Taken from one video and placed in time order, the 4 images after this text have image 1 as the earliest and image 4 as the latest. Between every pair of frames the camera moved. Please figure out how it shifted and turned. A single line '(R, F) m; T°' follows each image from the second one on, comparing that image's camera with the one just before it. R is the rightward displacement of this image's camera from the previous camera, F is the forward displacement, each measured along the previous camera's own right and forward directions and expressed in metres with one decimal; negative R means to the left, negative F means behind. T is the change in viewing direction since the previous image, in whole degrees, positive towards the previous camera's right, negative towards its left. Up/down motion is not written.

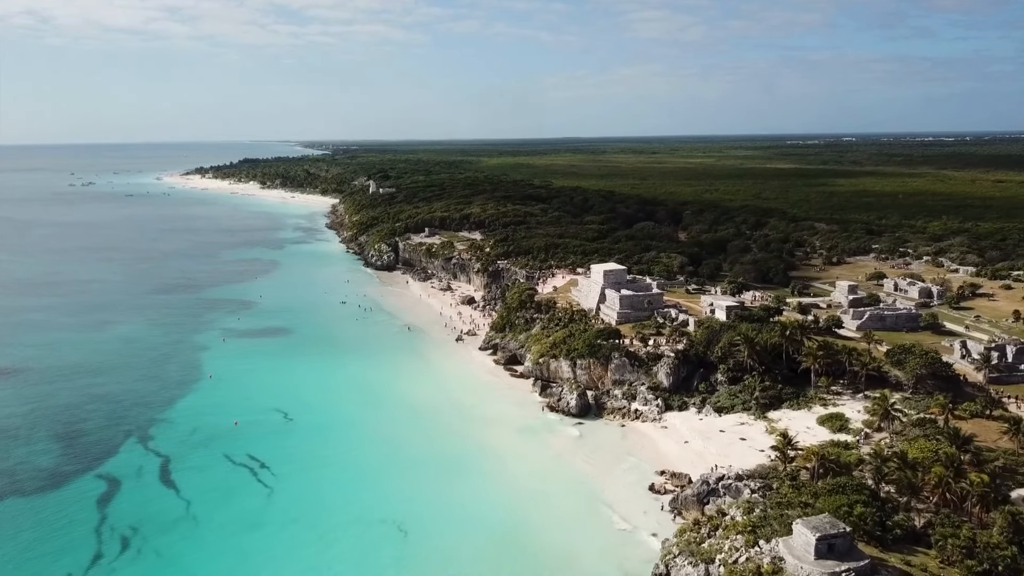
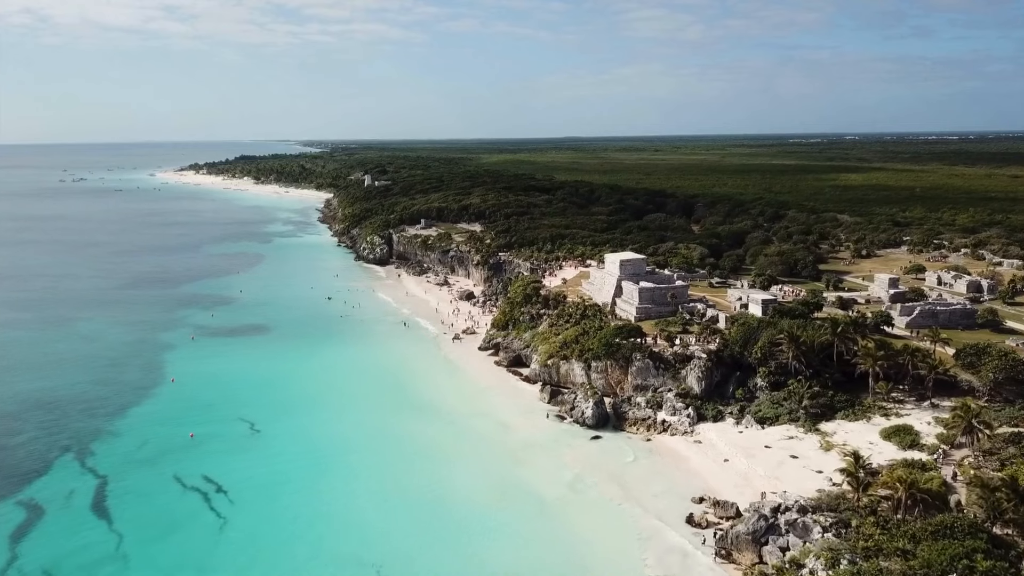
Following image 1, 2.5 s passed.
(-0.2, +5.2) m; 0°
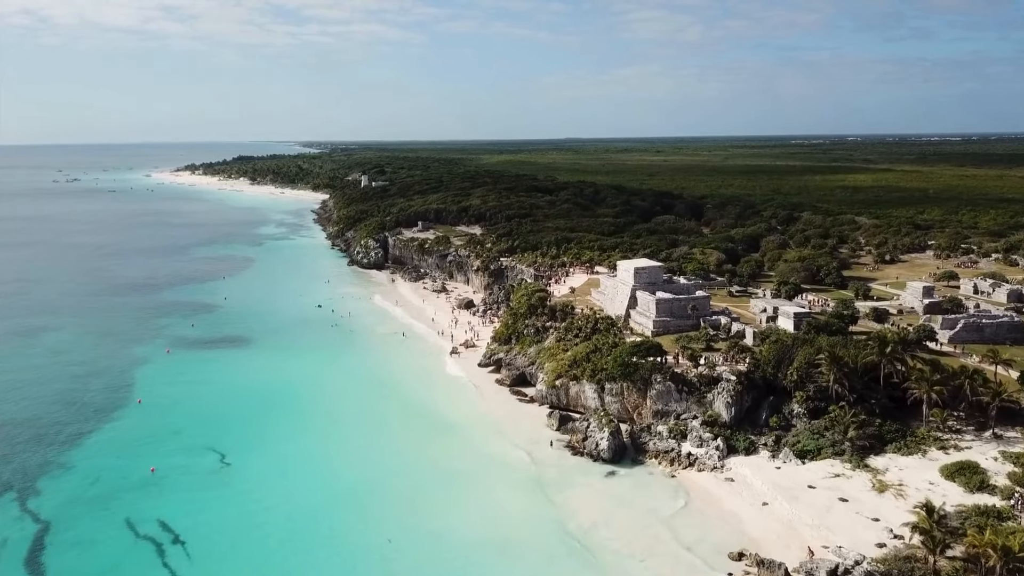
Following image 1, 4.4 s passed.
(-0.2, +3.6) m; 0°
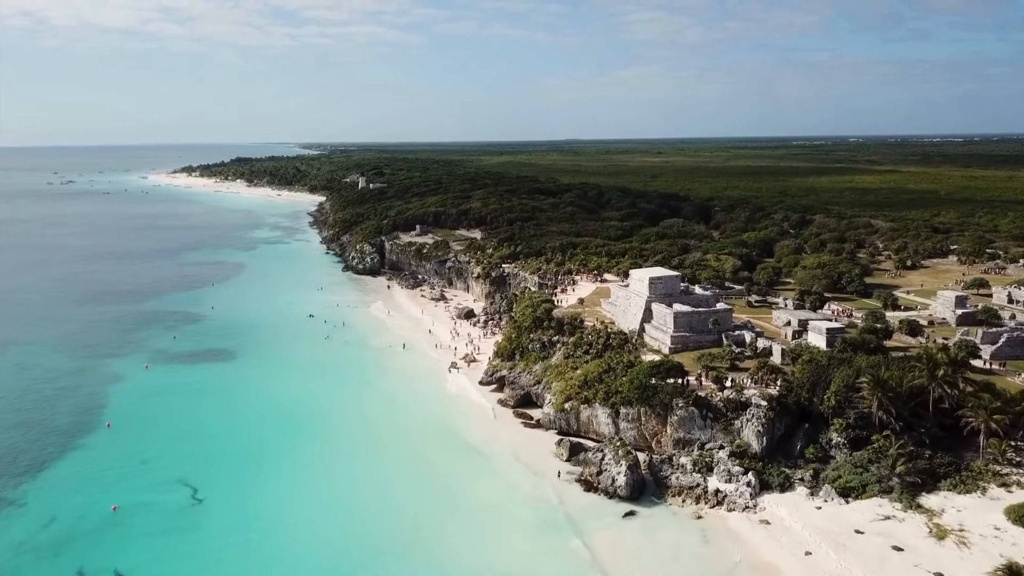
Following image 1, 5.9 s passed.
(-0.2, +2.8) m; 0°
